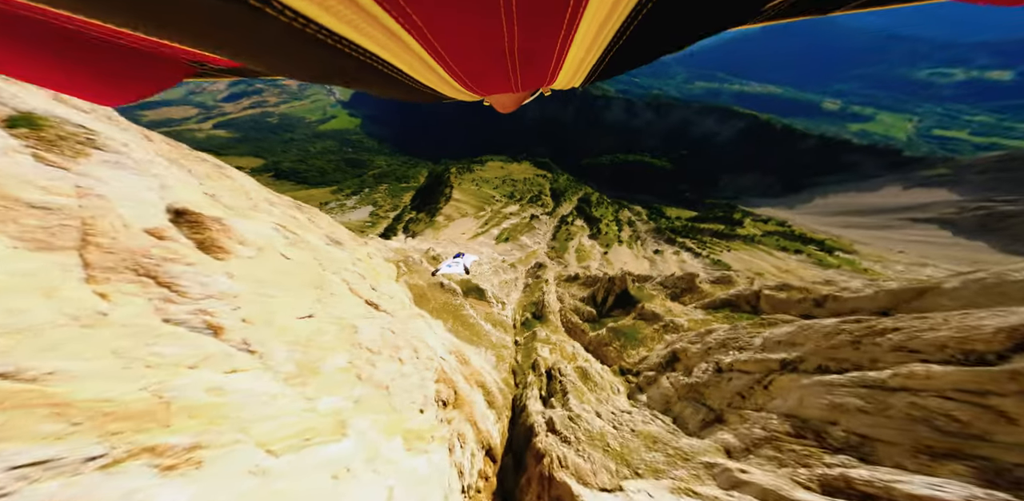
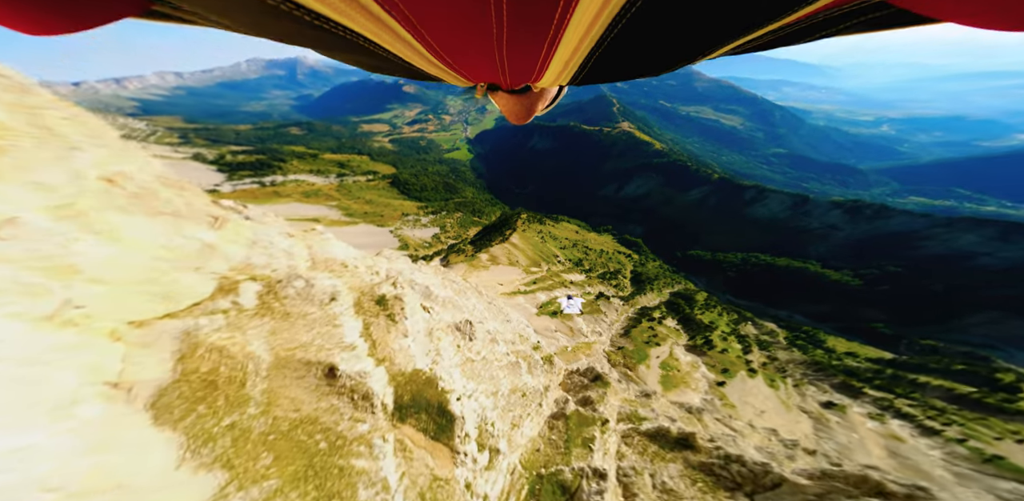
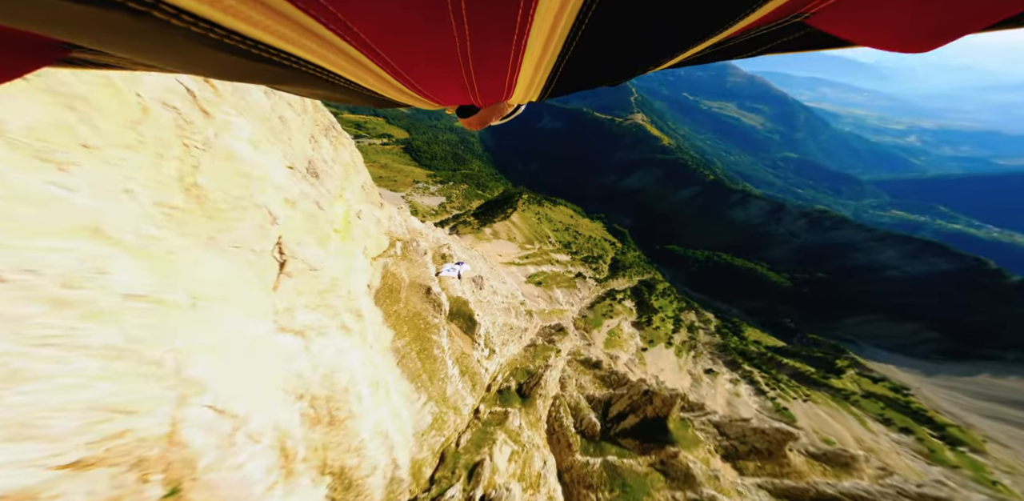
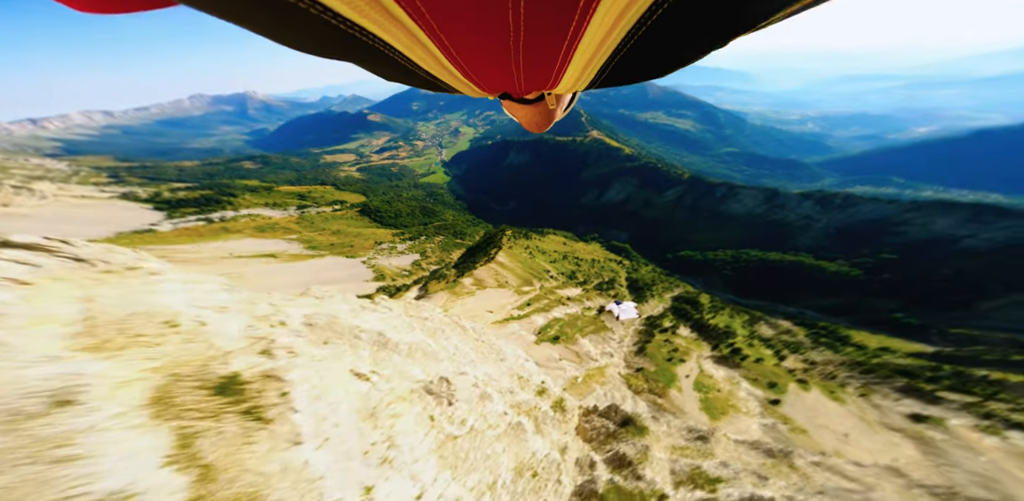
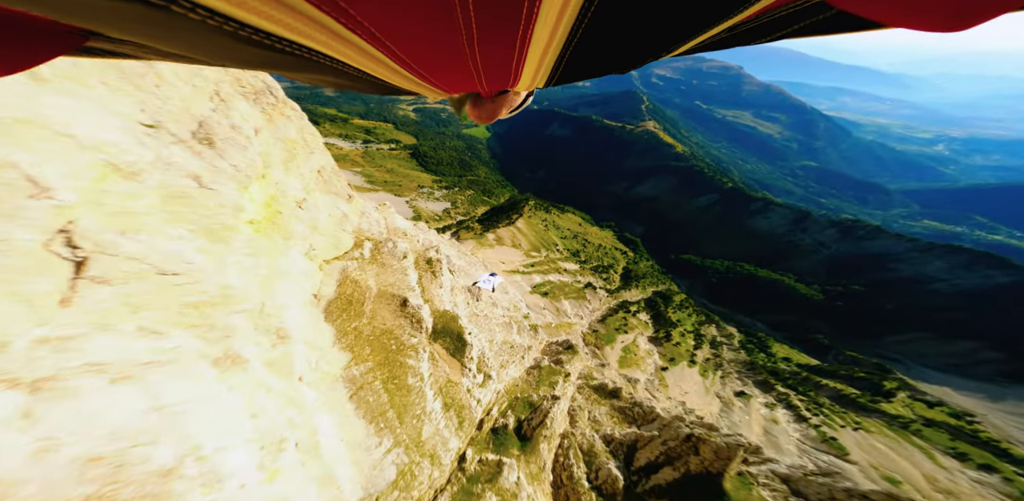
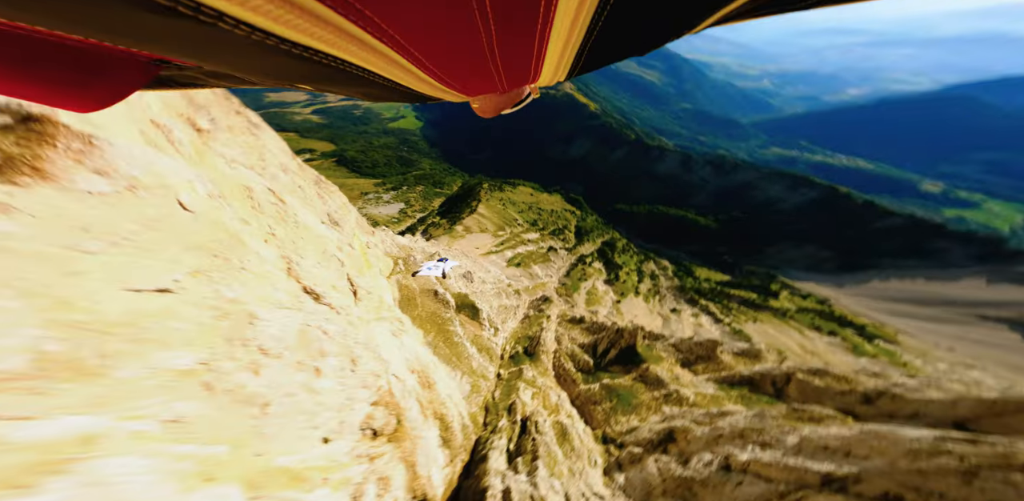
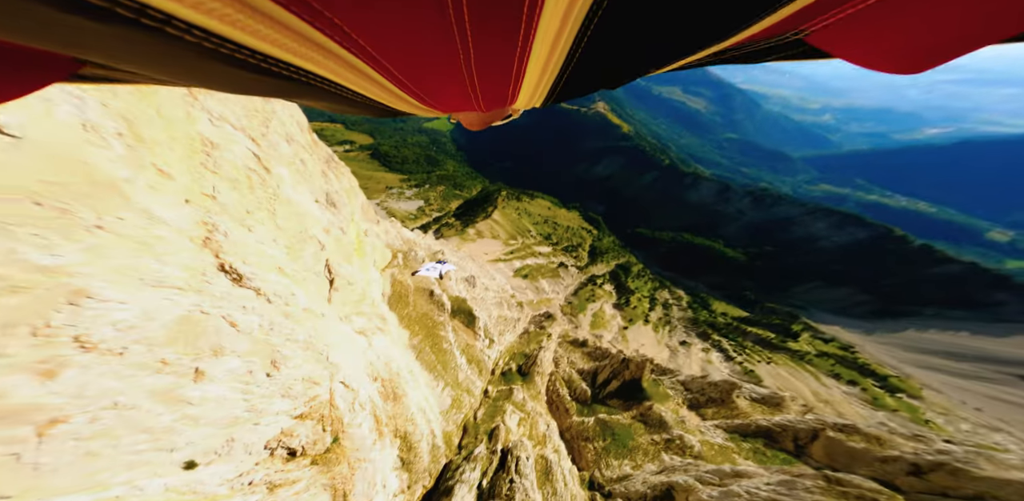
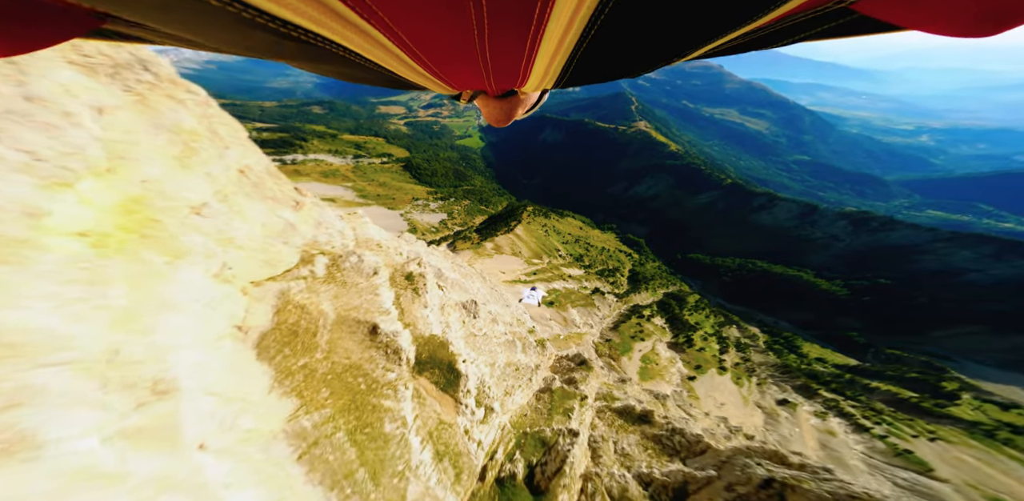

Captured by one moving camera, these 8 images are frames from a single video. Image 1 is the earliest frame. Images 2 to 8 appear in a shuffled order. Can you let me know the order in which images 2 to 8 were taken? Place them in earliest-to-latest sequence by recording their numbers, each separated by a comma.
6, 7, 3, 5, 8, 2, 4
